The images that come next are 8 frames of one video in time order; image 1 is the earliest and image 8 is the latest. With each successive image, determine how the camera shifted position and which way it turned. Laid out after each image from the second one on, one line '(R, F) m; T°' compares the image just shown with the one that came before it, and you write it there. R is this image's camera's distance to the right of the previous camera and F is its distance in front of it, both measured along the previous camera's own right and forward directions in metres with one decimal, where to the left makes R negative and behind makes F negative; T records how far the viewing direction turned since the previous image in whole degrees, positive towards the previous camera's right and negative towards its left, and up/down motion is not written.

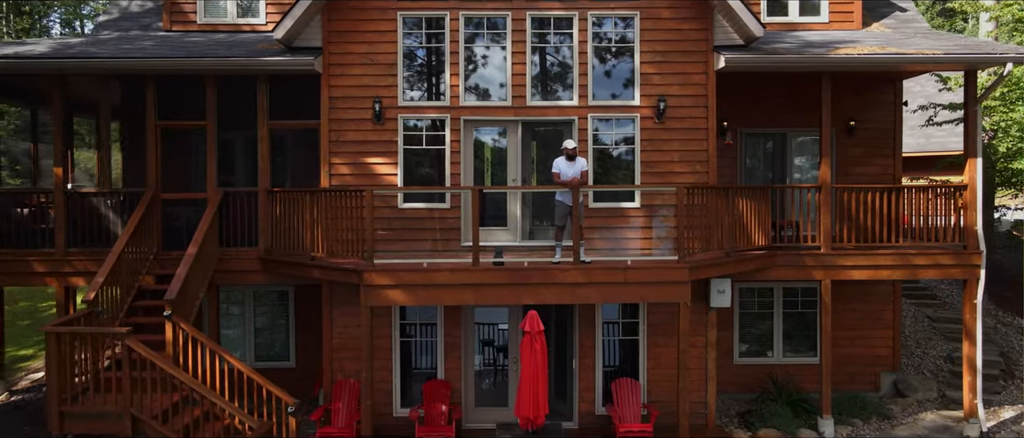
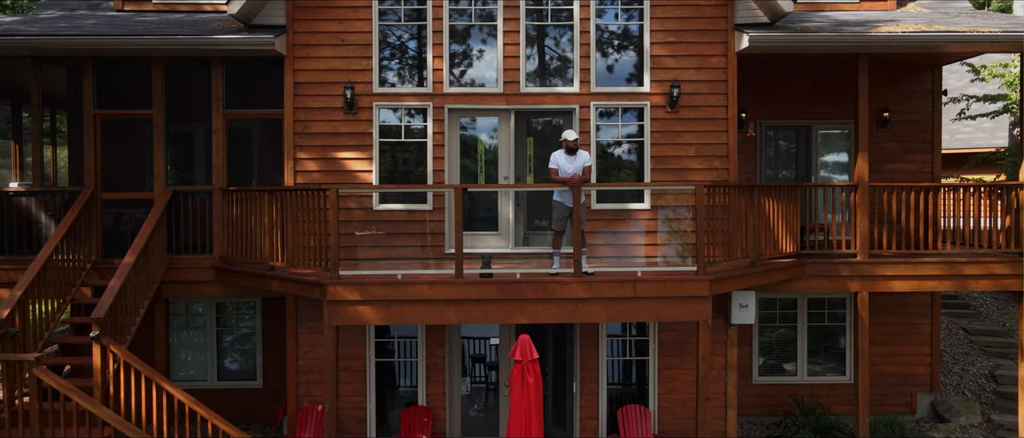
(+0.1, +1.3) m; 0°
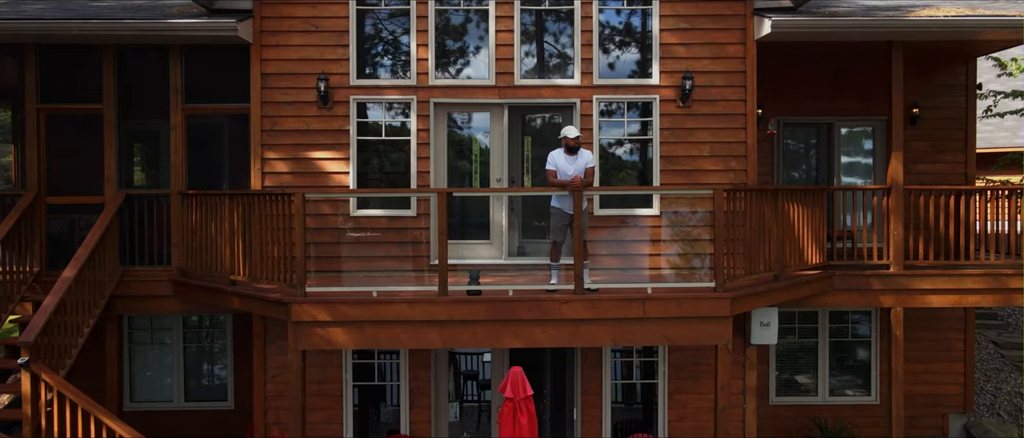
(+0.1, +0.9) m; 0°
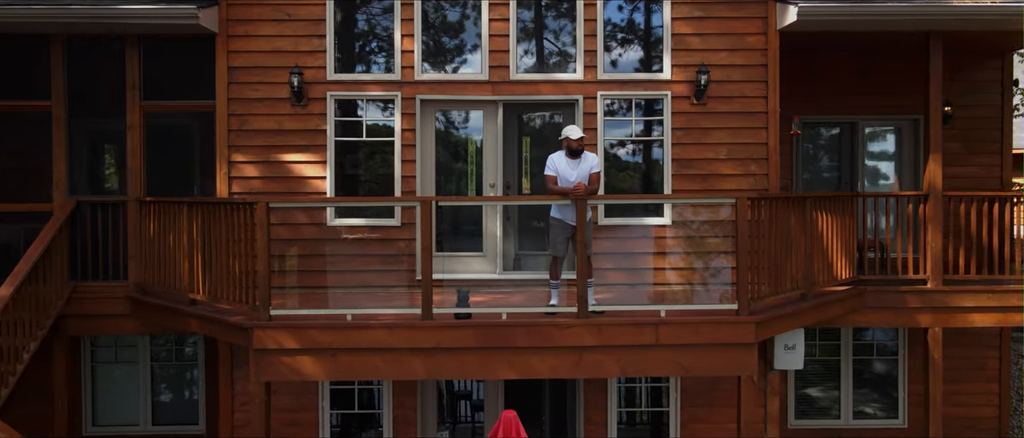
(0.0, +0.8) m; 0°
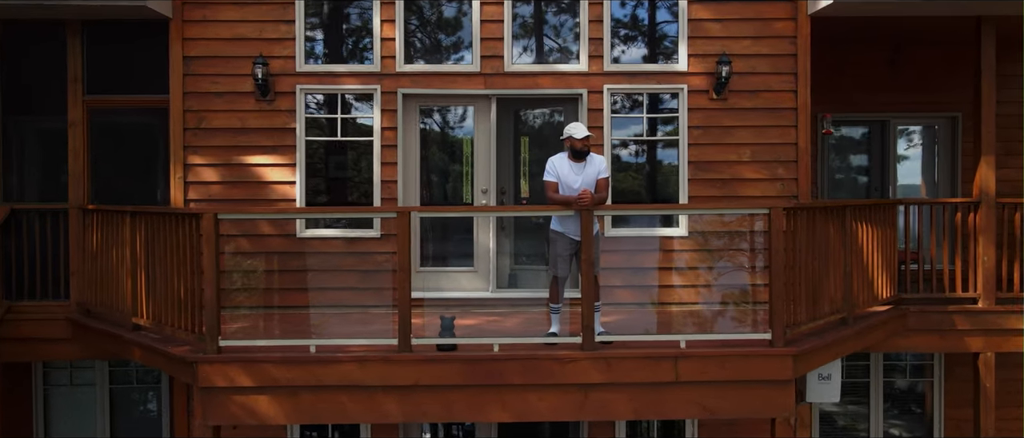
(0.0, +0.9) m; 0°
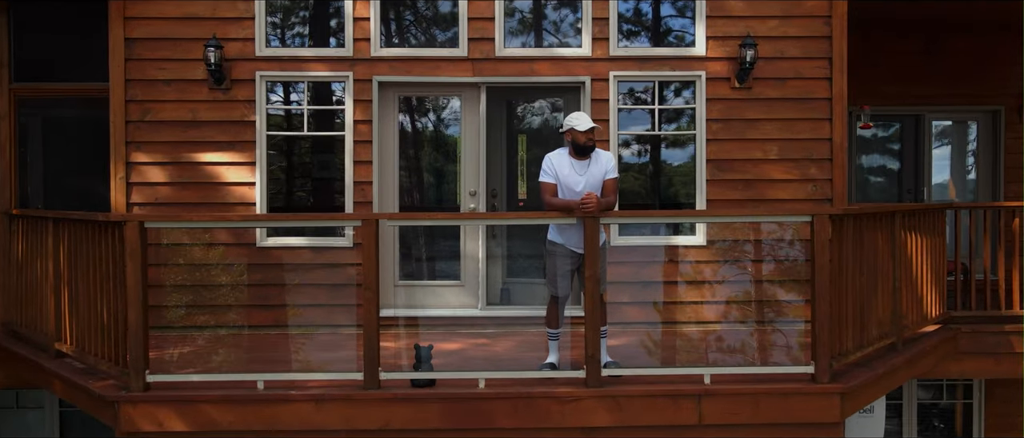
(+0.1, +0.8) m; 0°
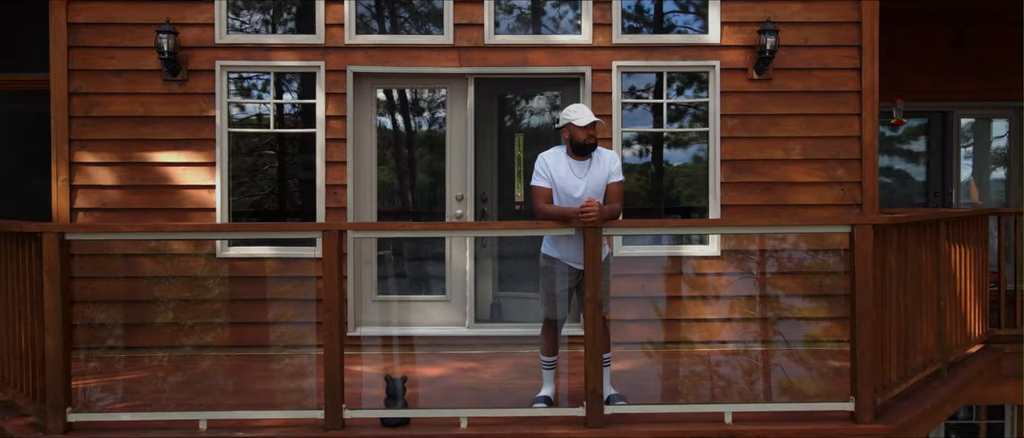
(+0.1, +0.6) m; 0°
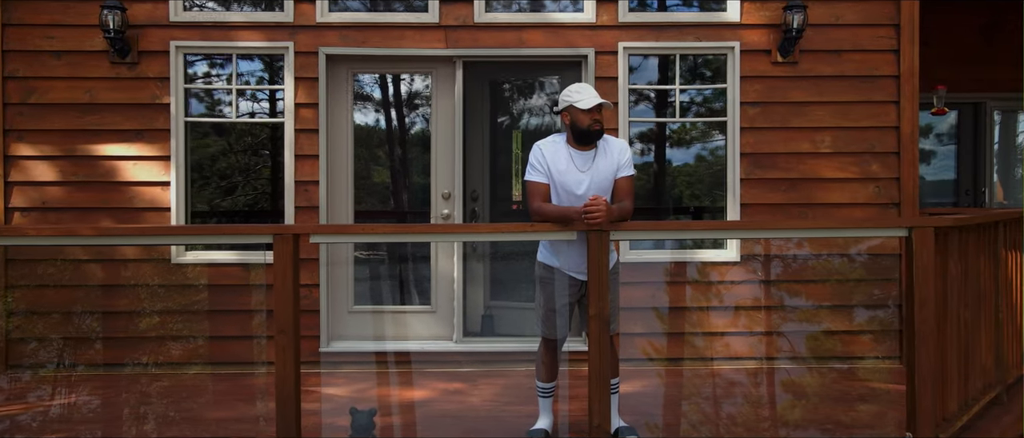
(0.0, +0.6) m; 0°
